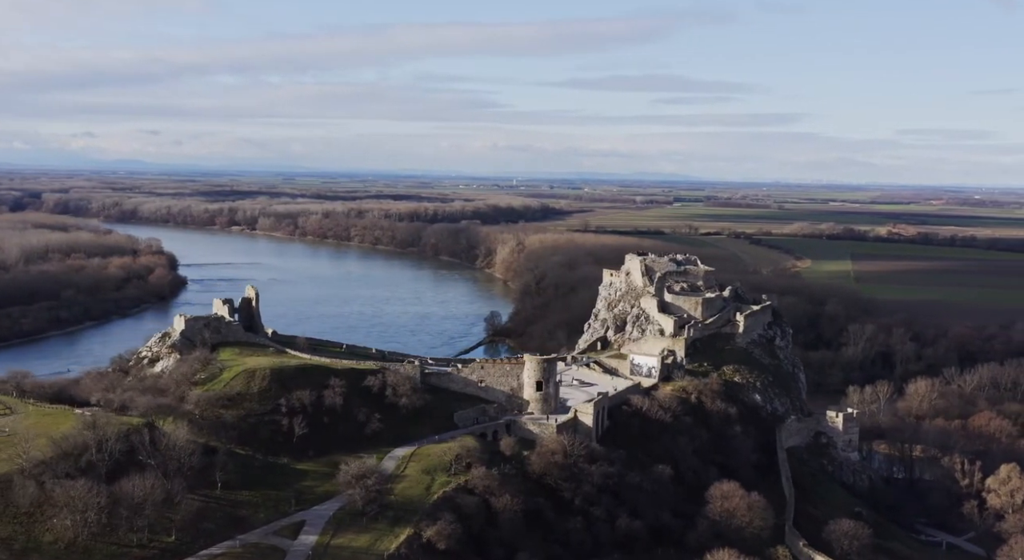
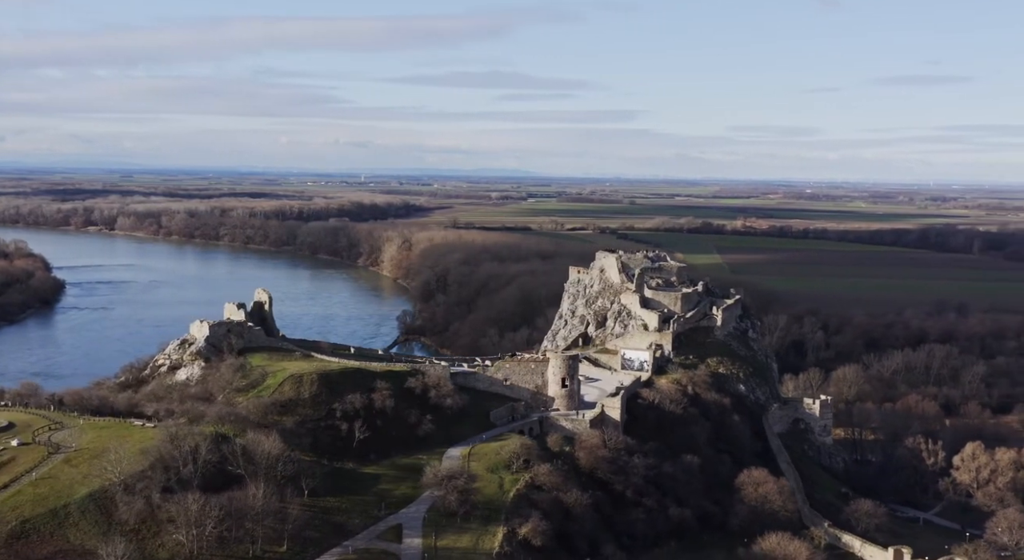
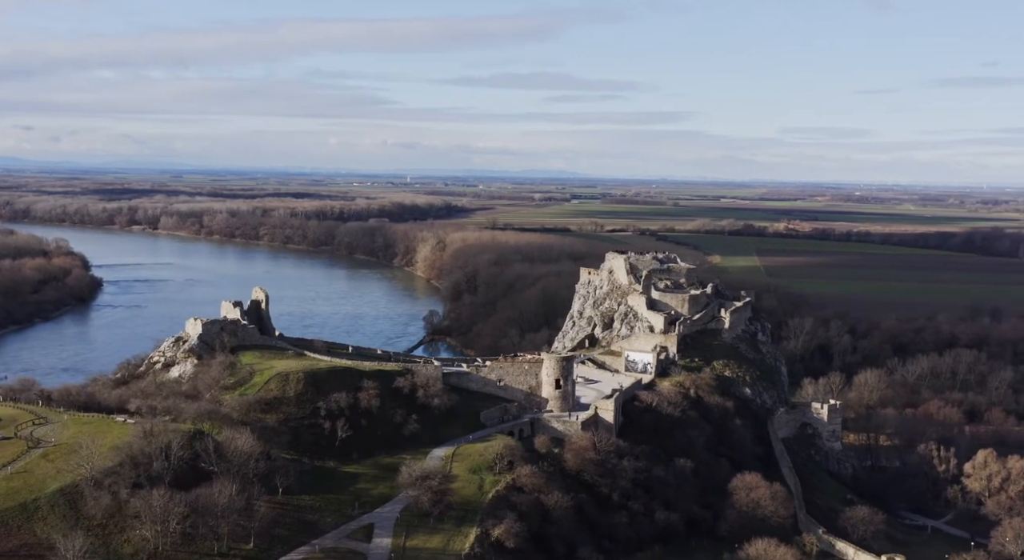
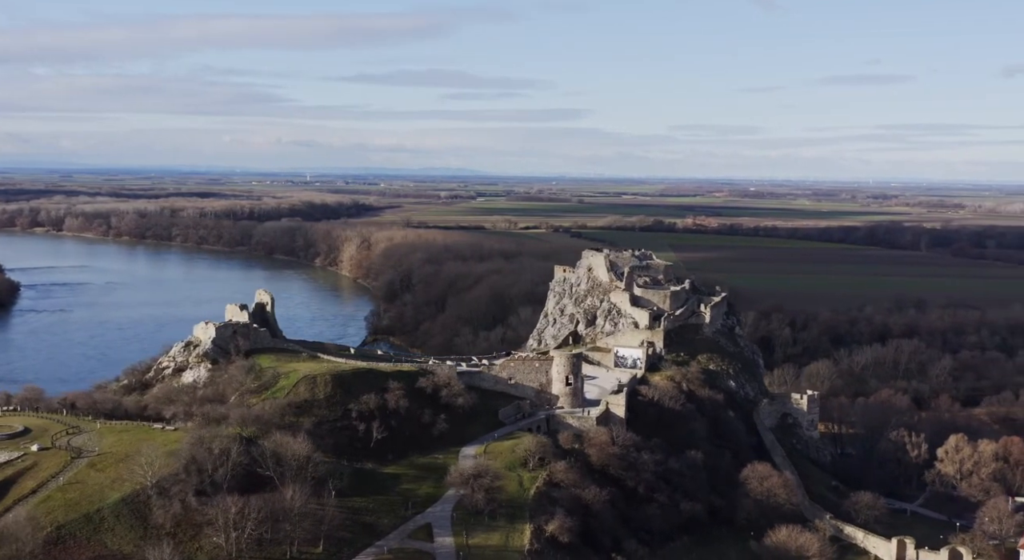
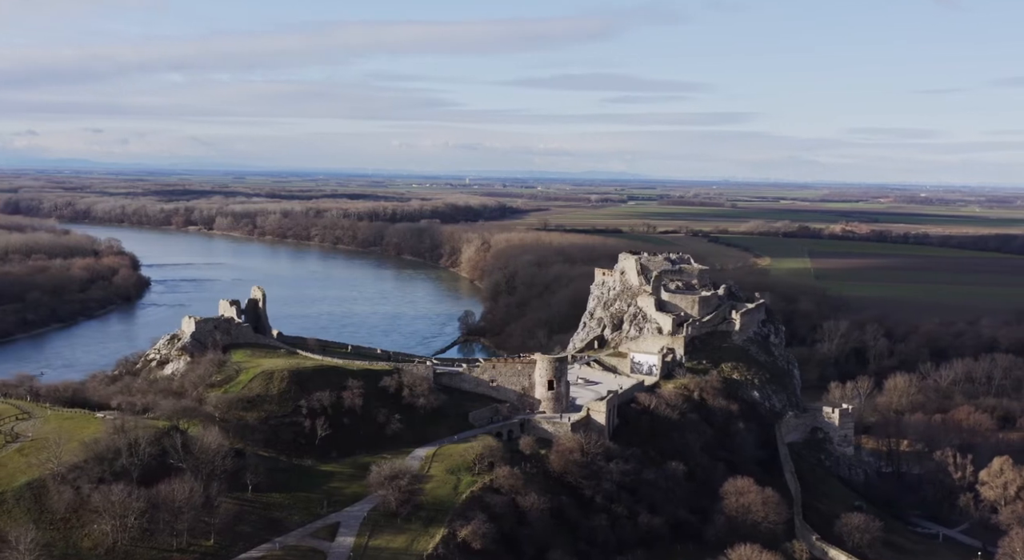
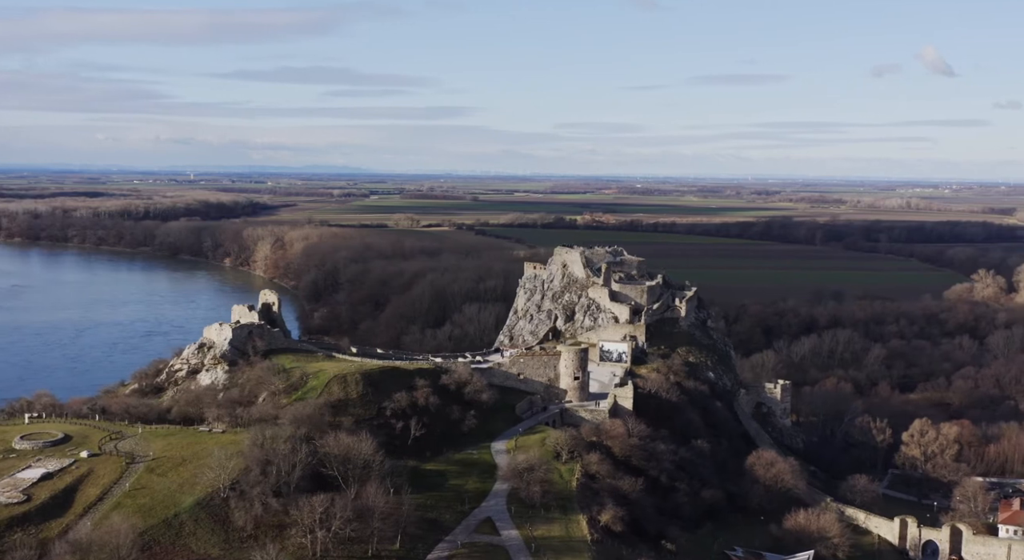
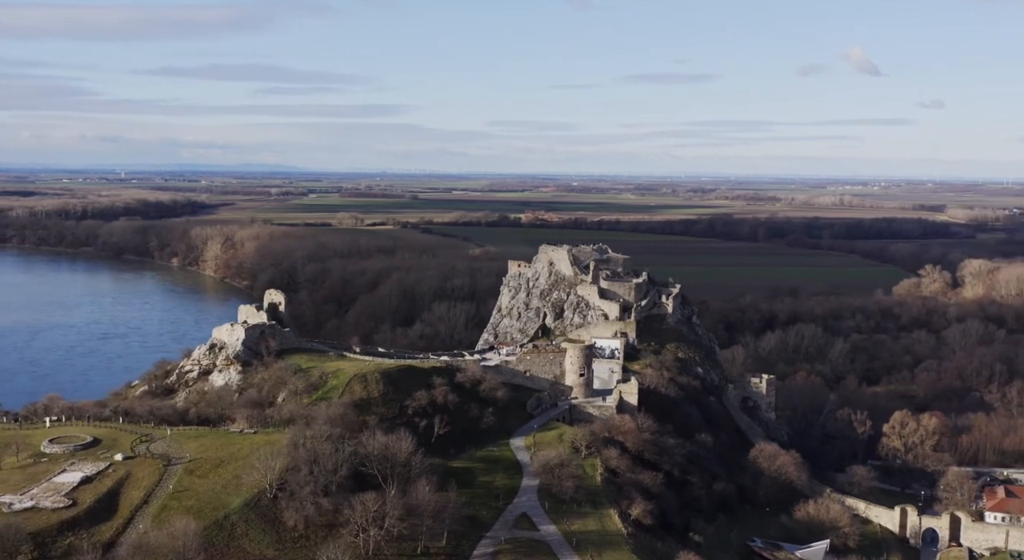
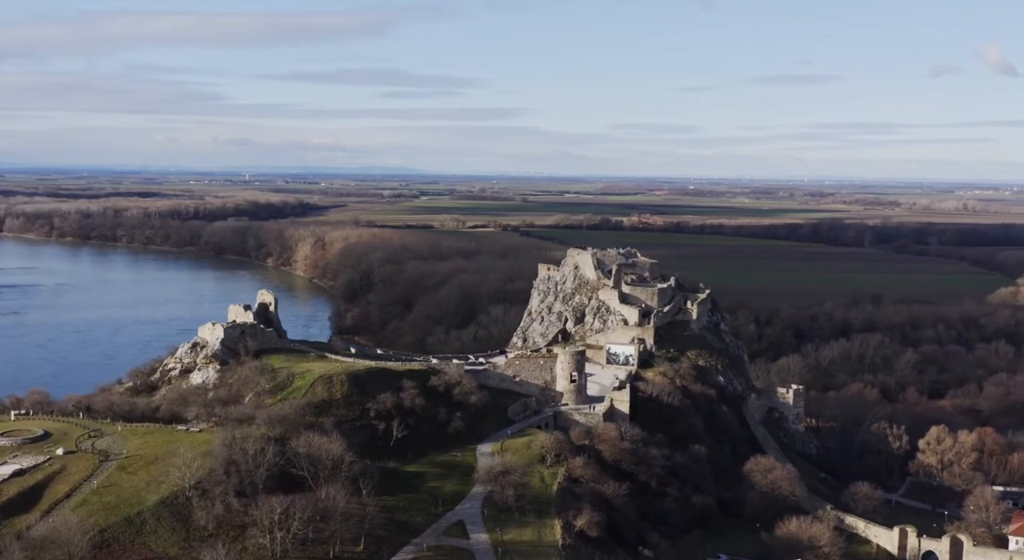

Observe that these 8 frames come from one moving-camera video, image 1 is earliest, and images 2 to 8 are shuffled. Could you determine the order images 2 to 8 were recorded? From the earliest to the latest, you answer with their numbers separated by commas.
5, 3, 2, 4, 8, 6, 7
